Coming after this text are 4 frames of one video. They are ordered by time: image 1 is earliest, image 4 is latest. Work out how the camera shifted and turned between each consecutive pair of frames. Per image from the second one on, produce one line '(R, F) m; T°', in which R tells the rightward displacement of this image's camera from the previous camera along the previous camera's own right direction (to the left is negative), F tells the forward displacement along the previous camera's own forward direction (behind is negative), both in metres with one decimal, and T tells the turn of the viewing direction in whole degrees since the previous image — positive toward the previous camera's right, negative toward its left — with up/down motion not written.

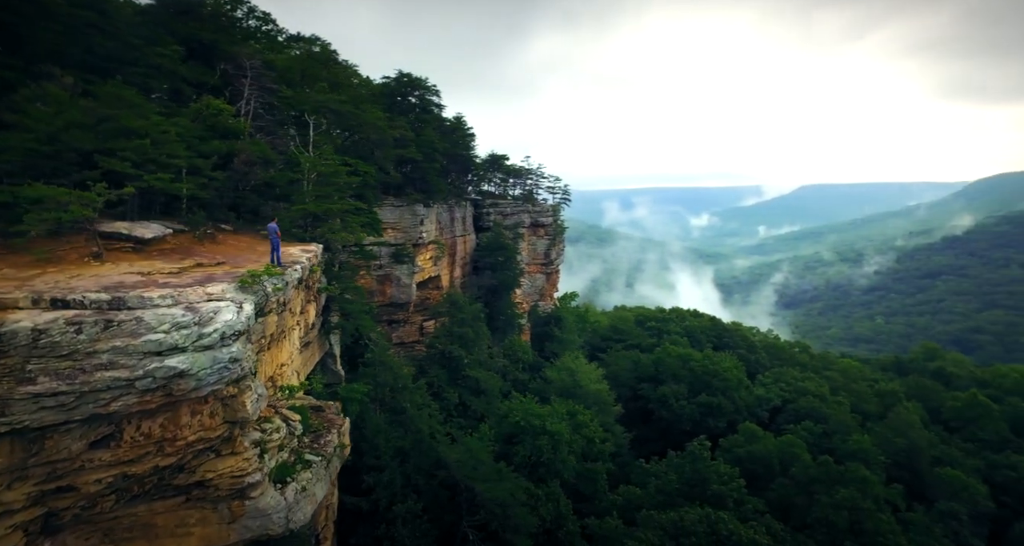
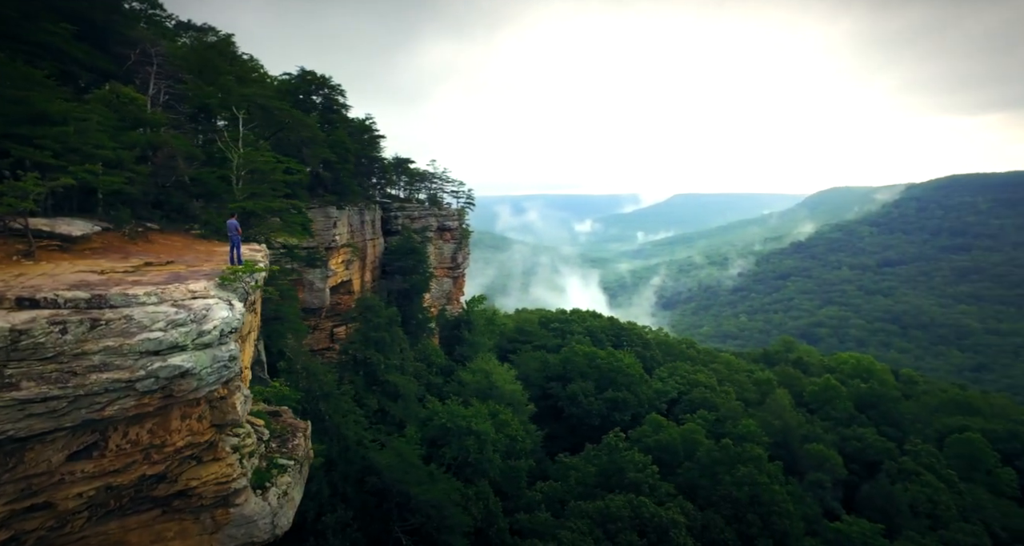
(-1.2, -0.2) m; +11°
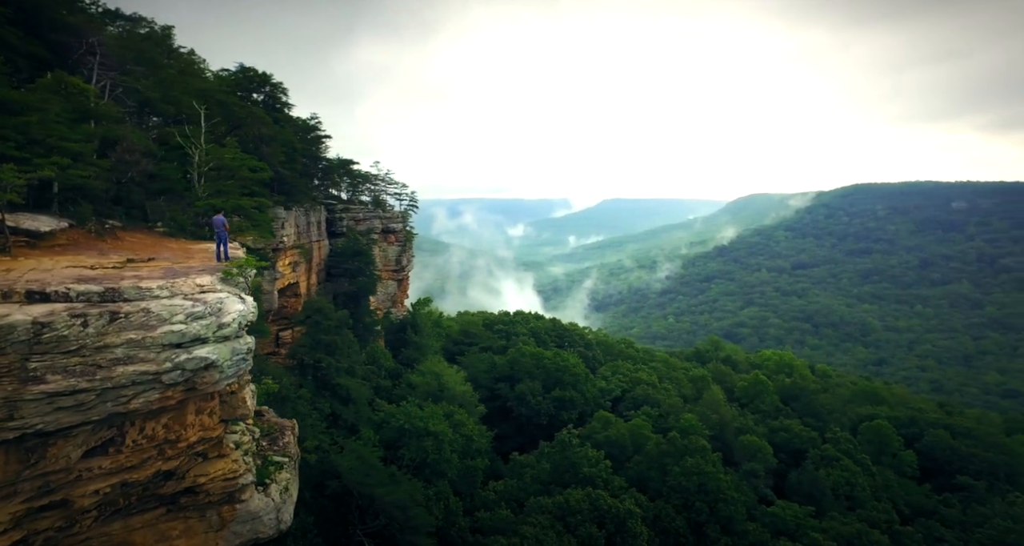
(-0.8, -0.3) m; +6°
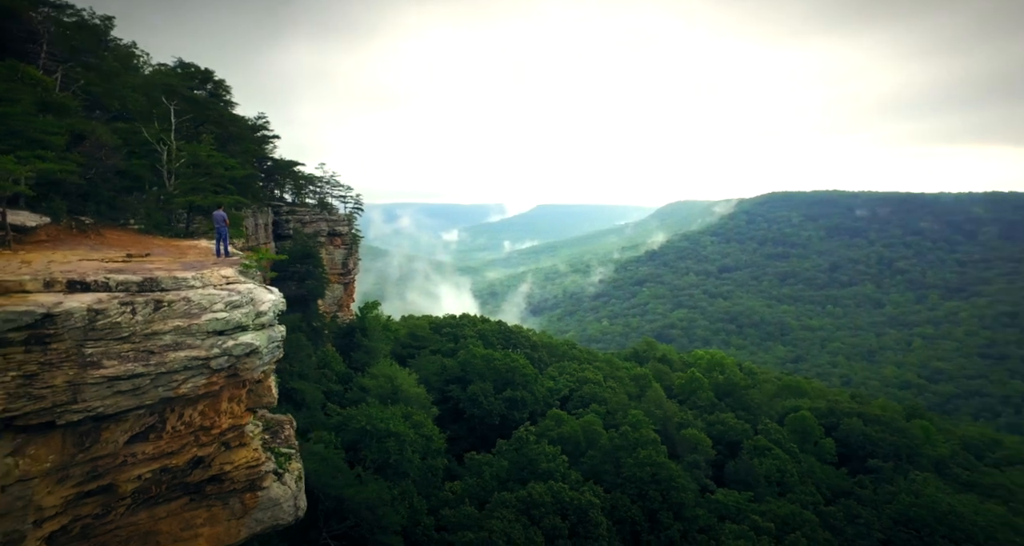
(-0.9, -0.5) m; +6°
